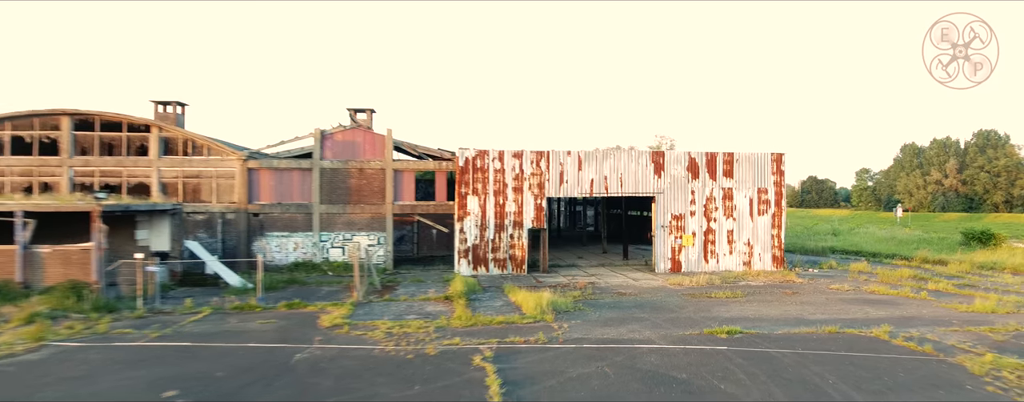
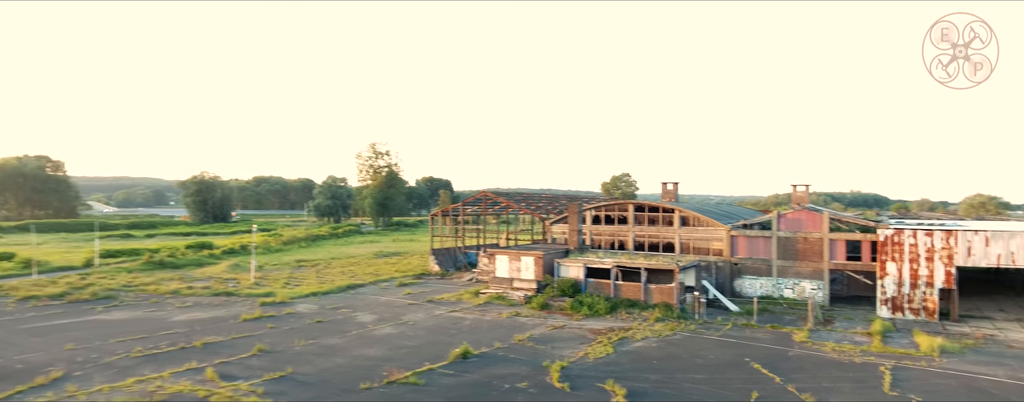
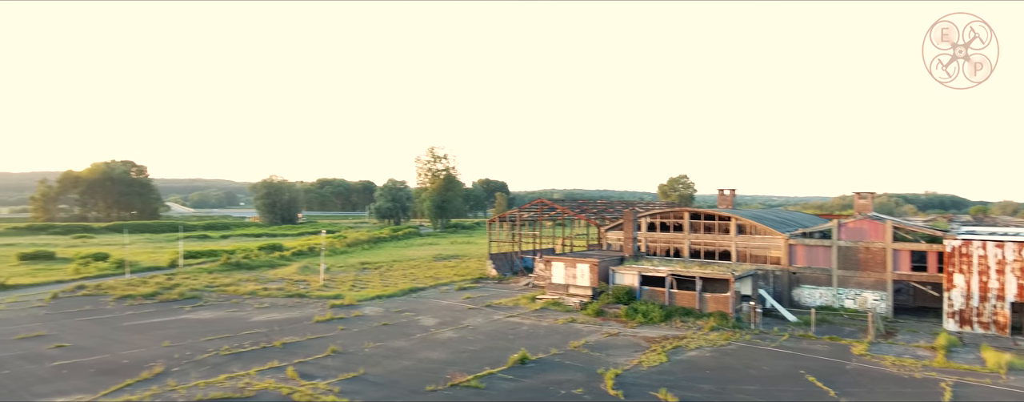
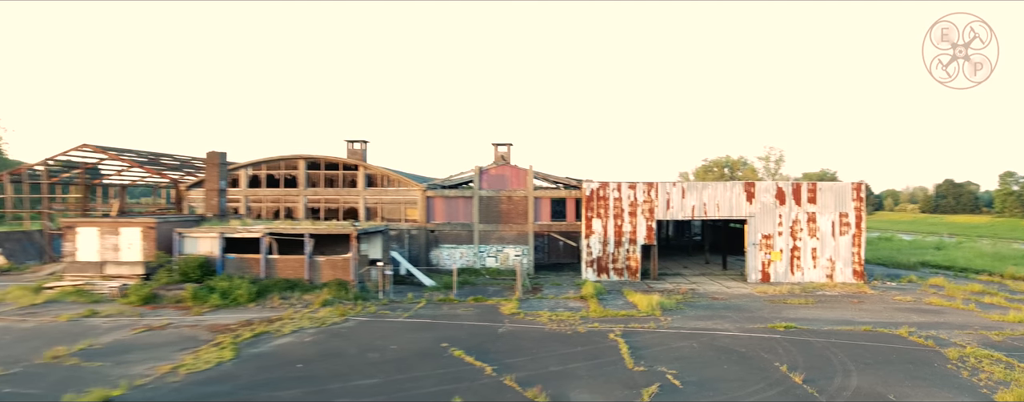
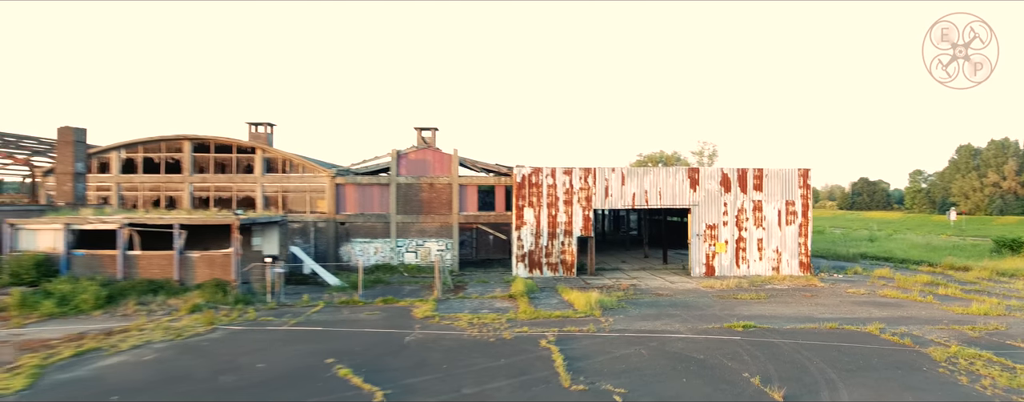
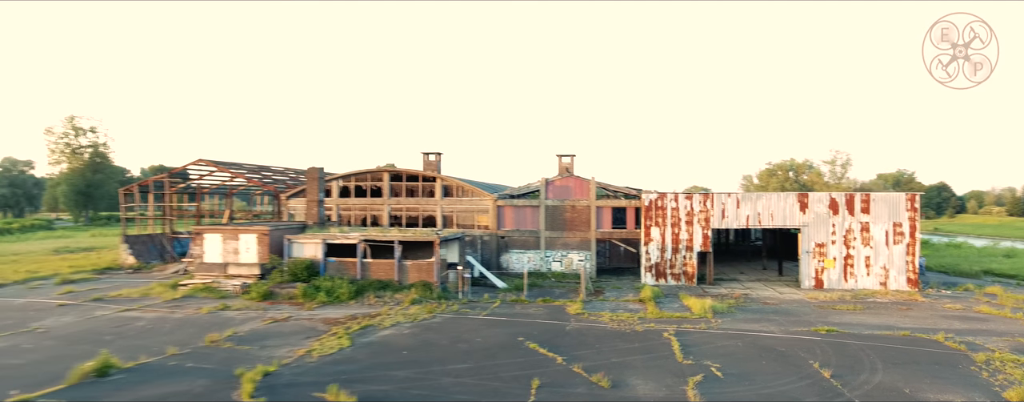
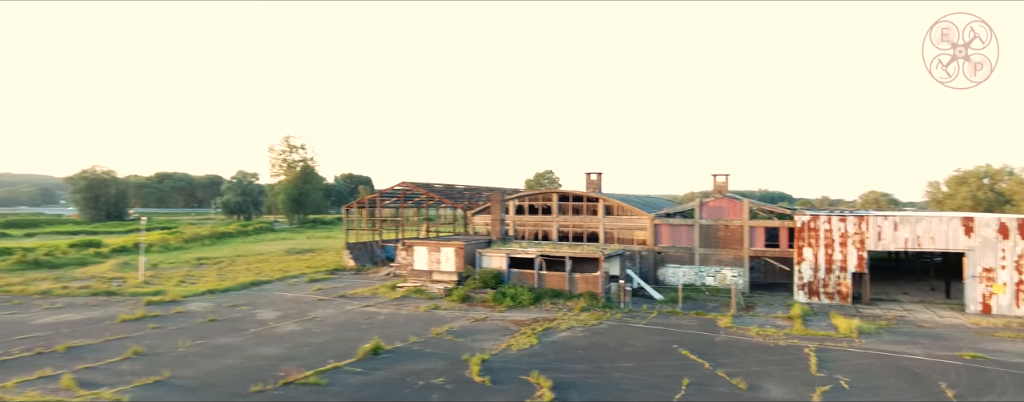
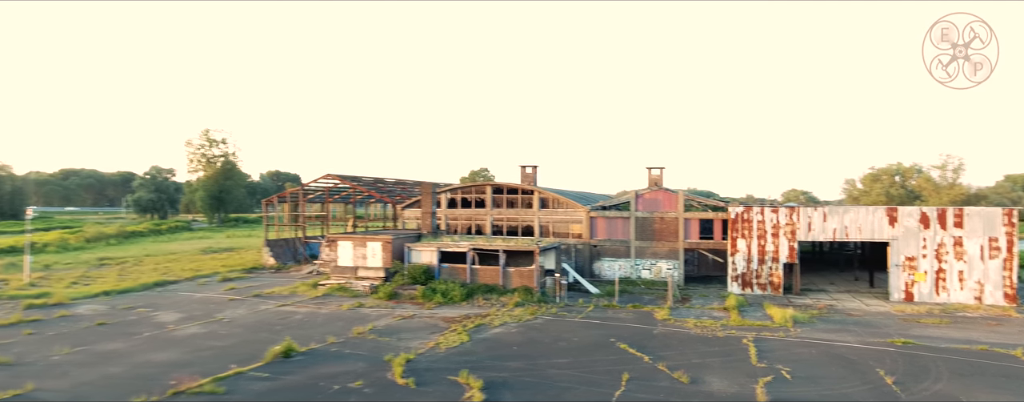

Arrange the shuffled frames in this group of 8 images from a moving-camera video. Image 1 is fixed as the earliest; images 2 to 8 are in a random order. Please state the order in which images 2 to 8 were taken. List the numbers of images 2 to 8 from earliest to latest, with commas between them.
5, 4, 6, 8, 7, 2, 3
